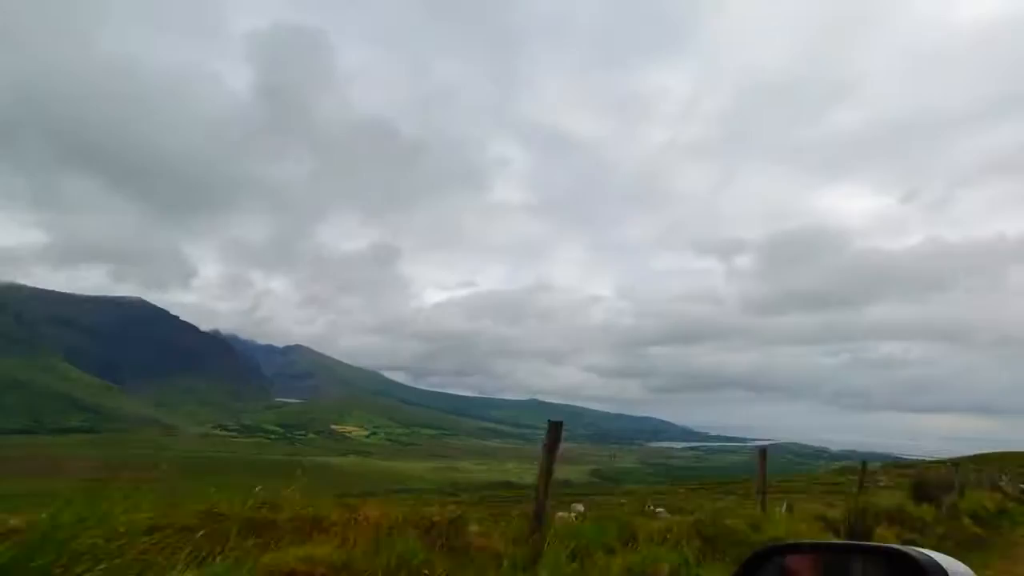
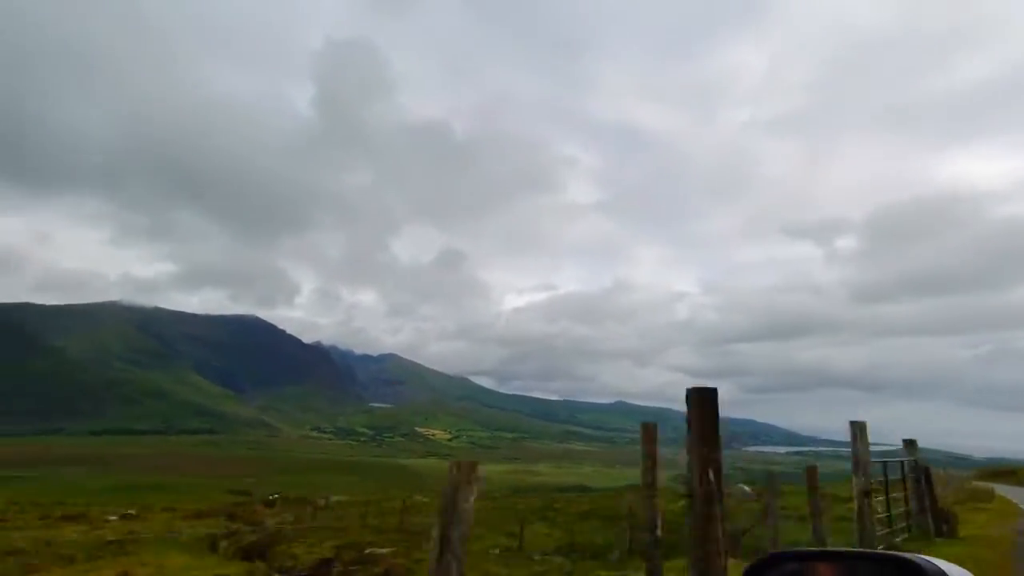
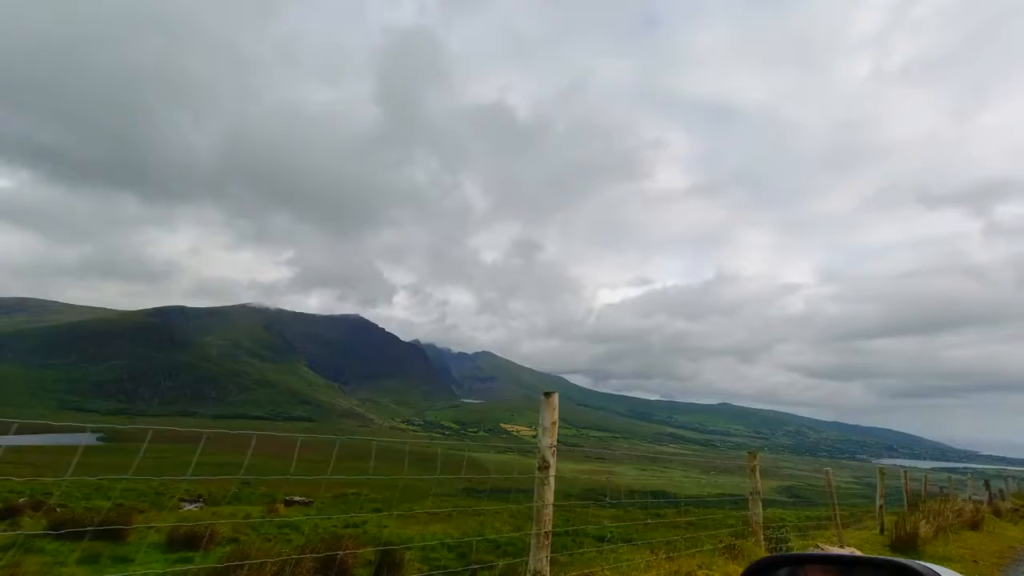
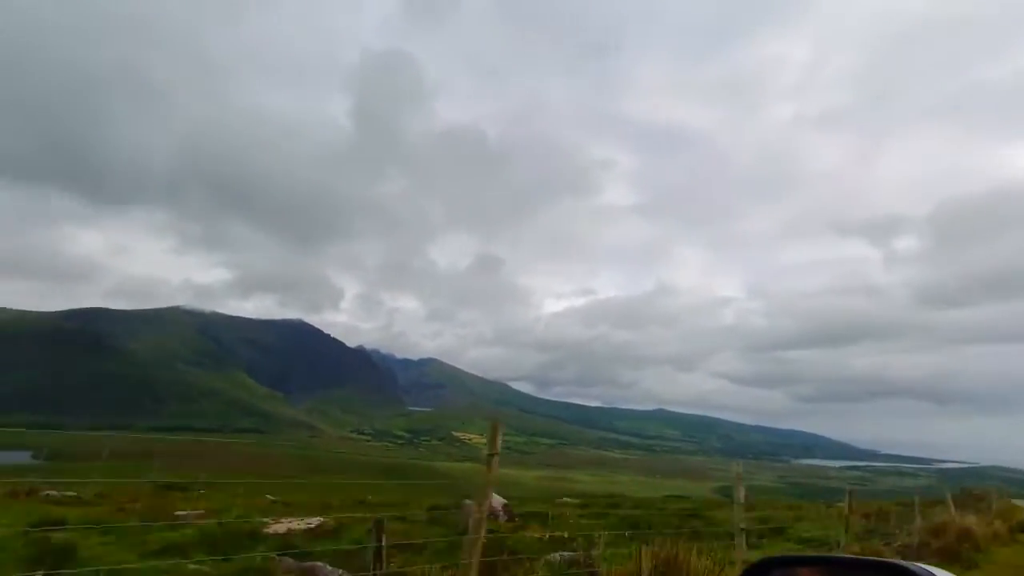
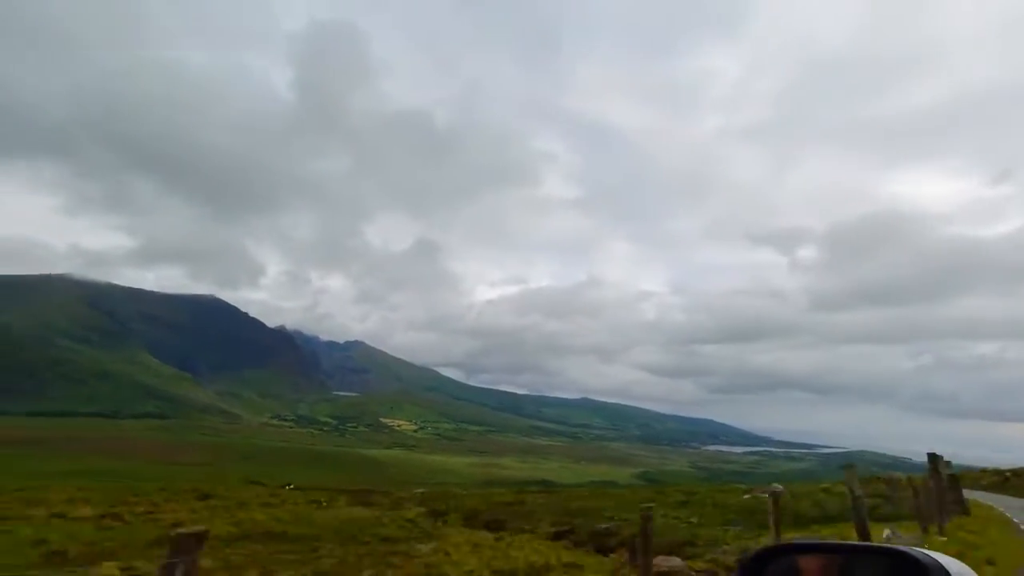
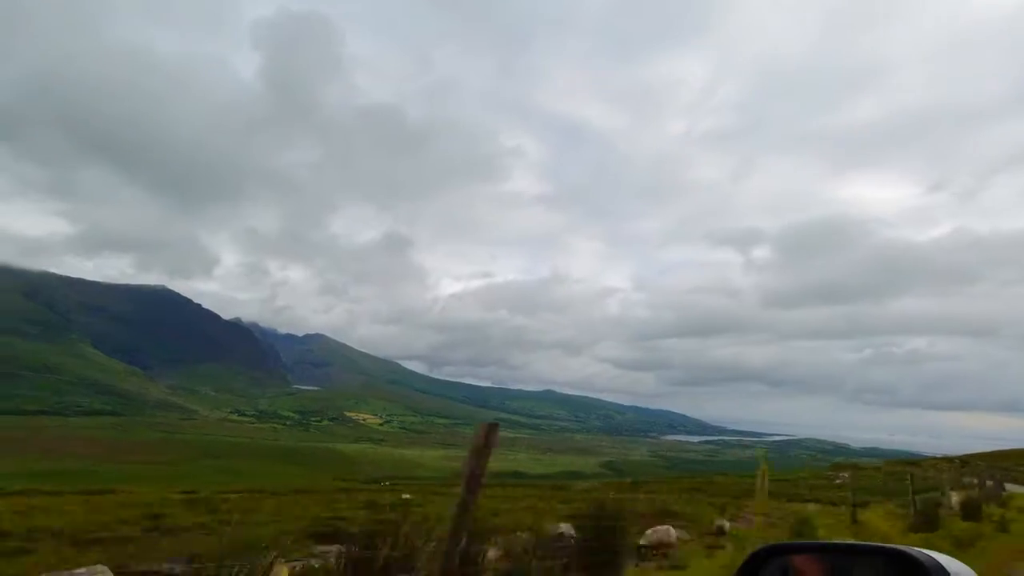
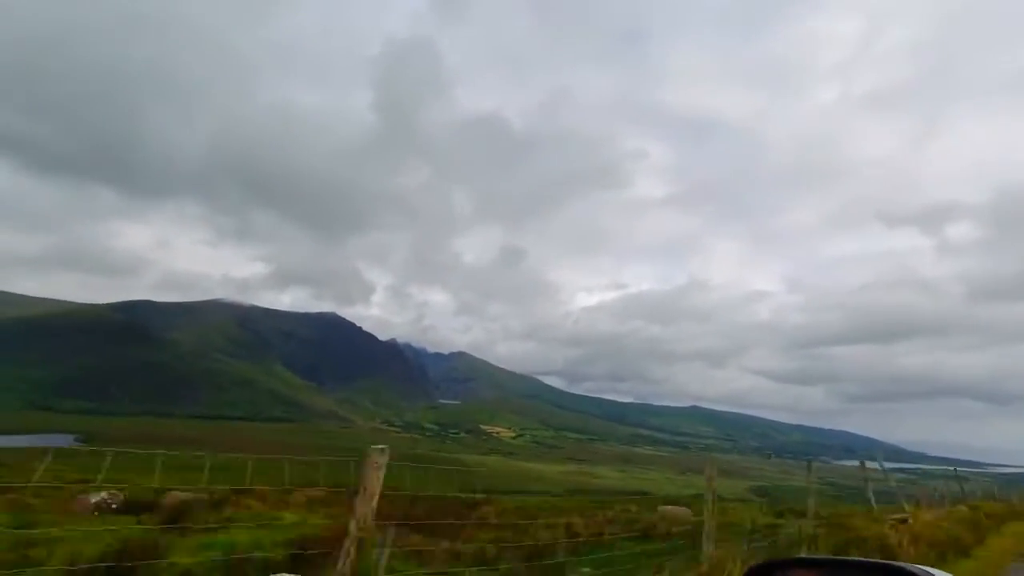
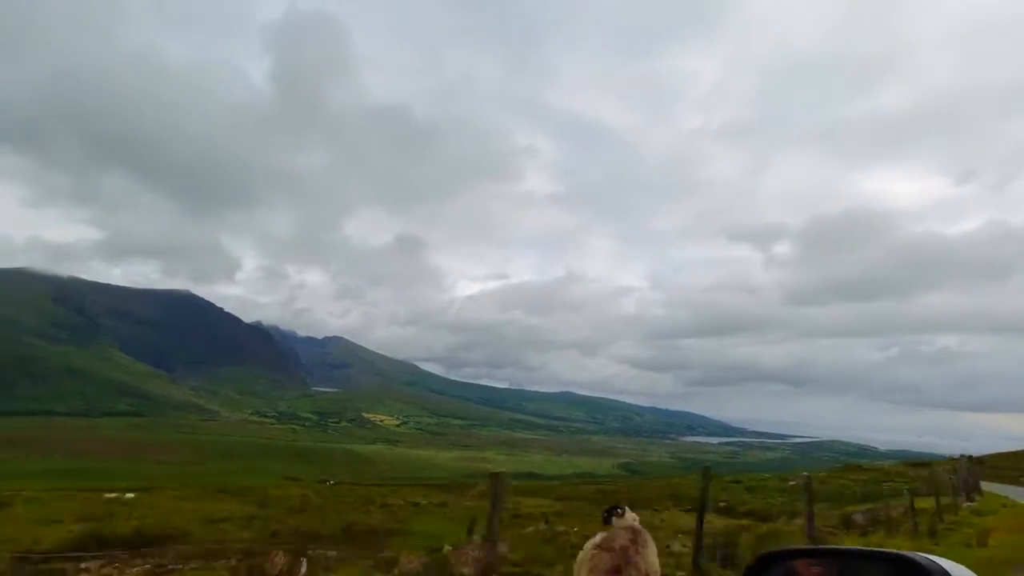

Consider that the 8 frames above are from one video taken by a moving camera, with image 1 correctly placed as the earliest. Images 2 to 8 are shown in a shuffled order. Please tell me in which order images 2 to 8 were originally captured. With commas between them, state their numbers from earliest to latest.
6, 8, 5, 2, 4, 7, 3
